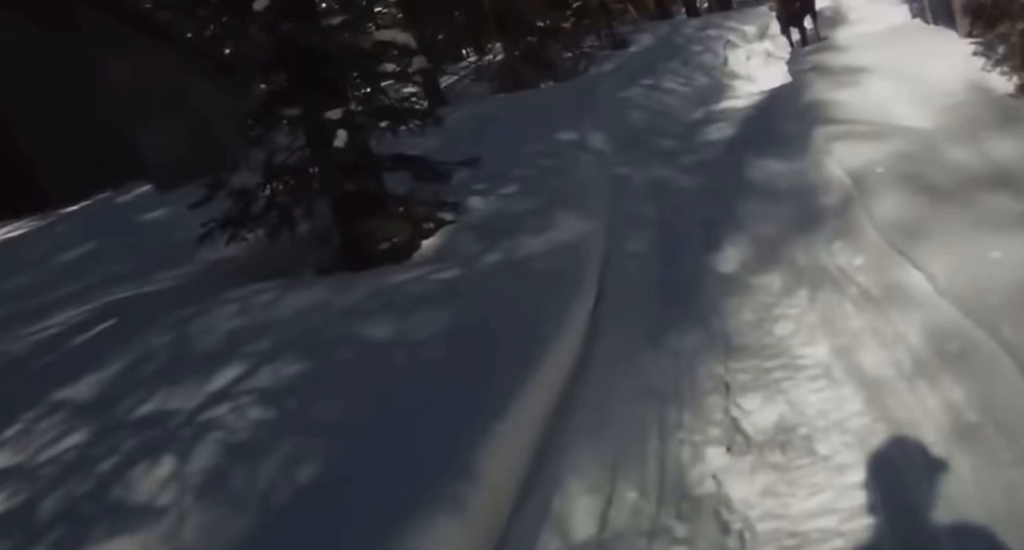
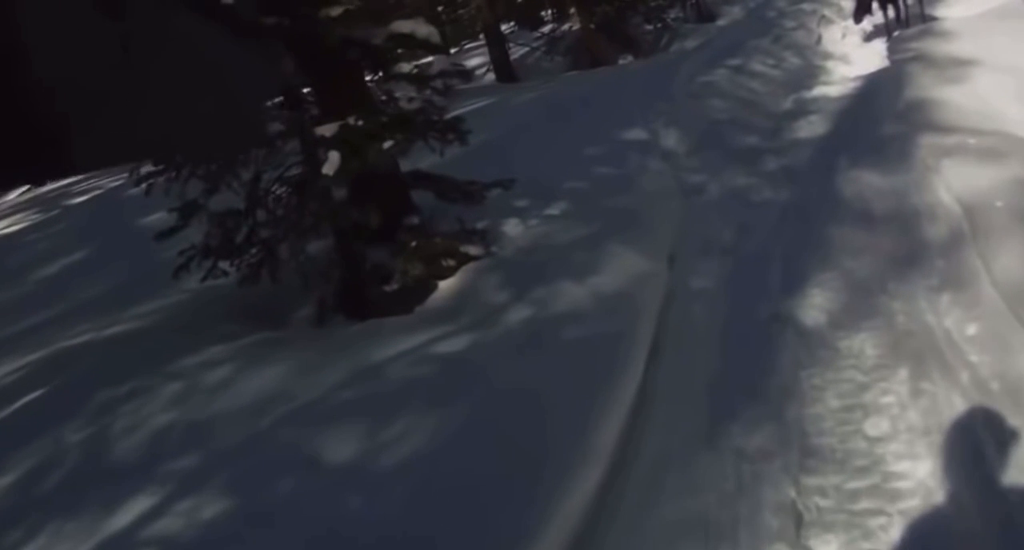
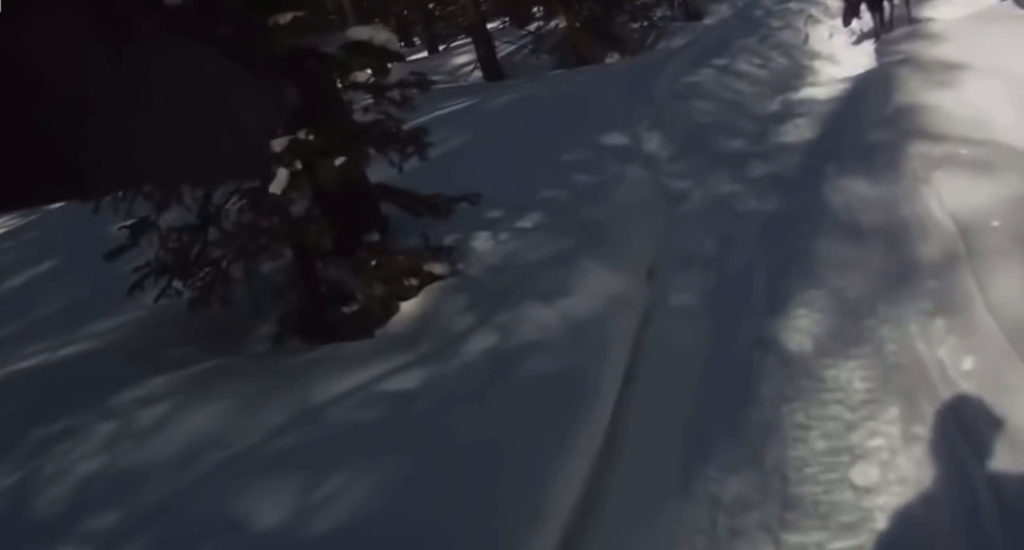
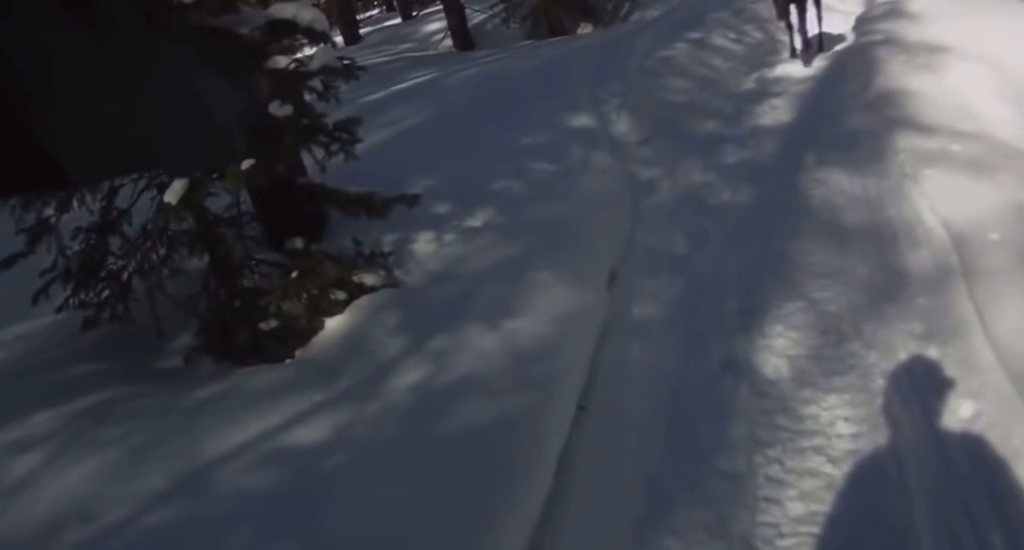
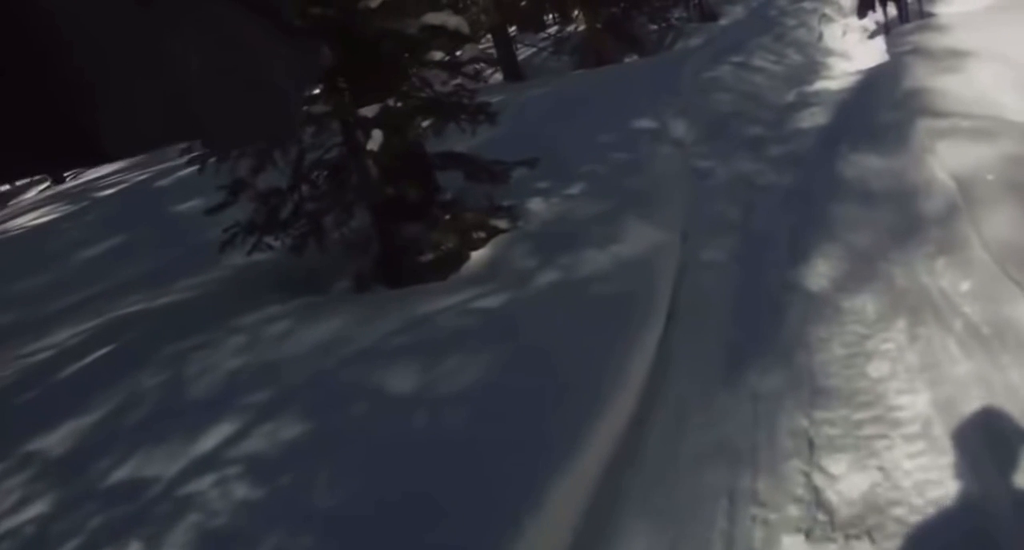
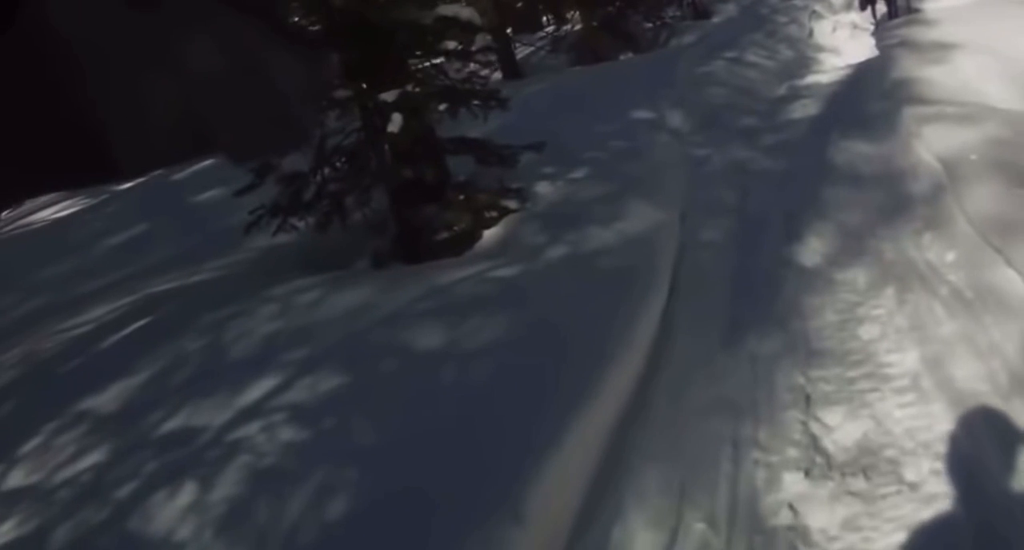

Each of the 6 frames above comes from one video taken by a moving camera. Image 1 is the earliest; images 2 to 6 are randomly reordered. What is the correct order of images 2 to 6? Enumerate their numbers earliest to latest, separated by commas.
6, 5, 2, 3, 4
